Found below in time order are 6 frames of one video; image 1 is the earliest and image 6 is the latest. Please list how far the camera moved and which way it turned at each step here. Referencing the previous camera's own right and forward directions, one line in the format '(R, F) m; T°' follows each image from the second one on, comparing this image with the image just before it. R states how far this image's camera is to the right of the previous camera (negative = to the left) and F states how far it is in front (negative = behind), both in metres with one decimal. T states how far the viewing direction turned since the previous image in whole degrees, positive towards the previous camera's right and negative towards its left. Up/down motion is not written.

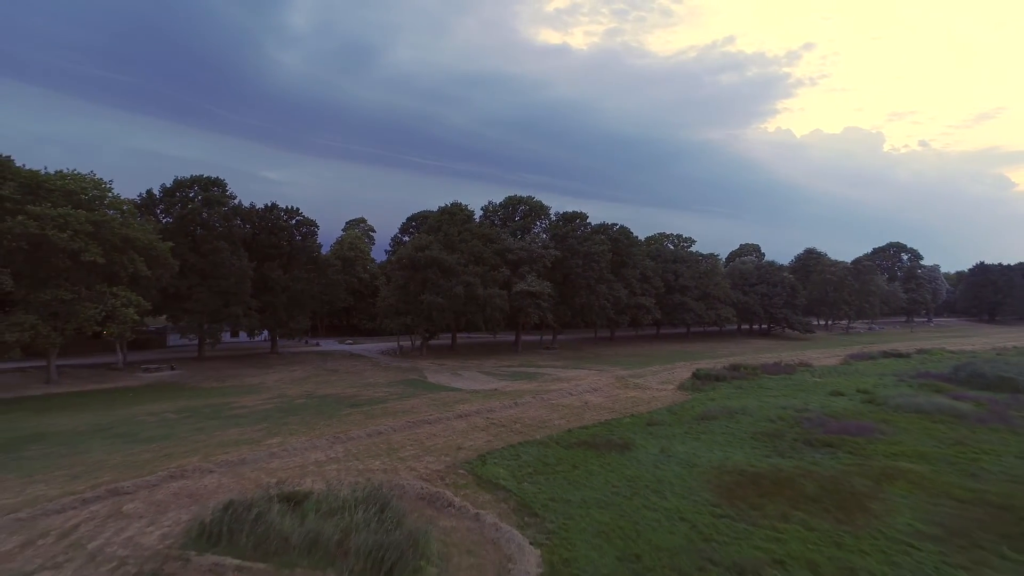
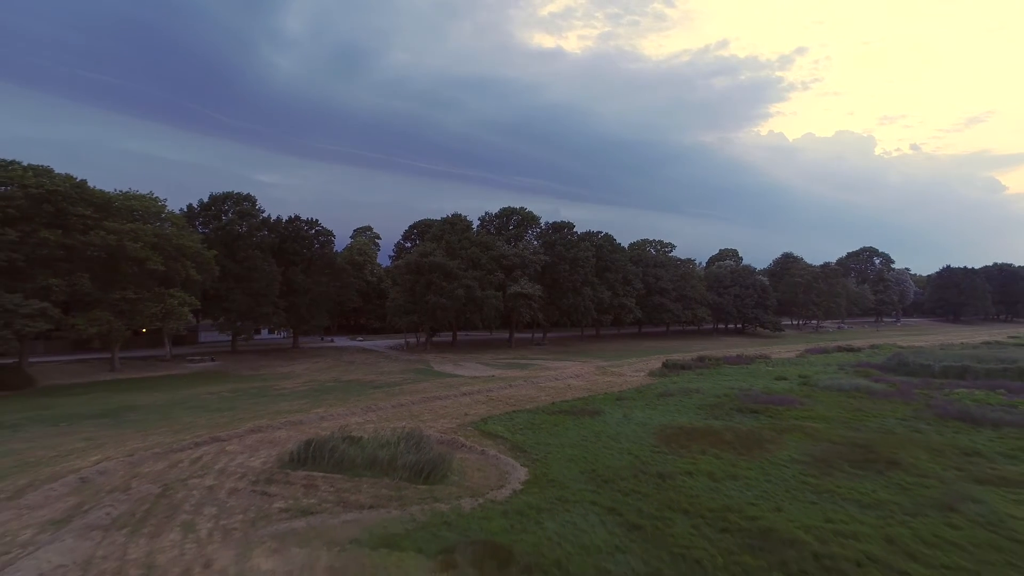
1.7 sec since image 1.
(0.0, -3.7) m; 0°
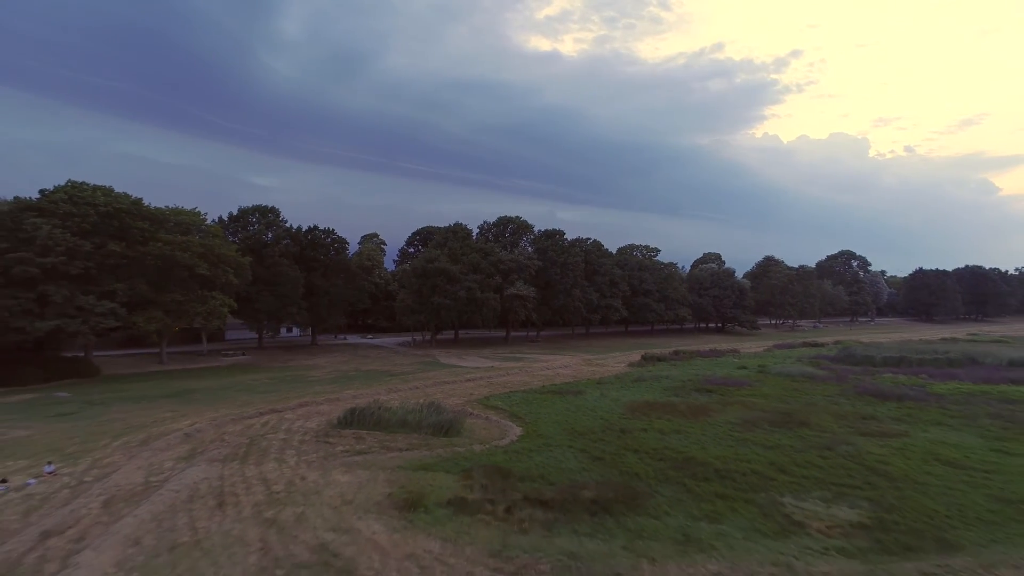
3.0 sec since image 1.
(0.0, -3.6) m; 0°
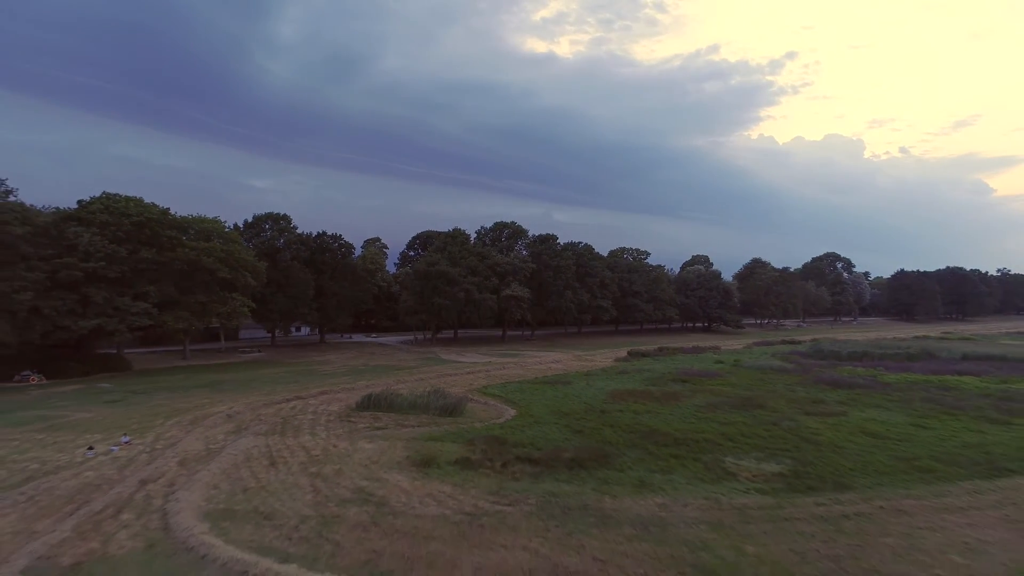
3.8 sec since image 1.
(0.0, -2.4) m; 0°
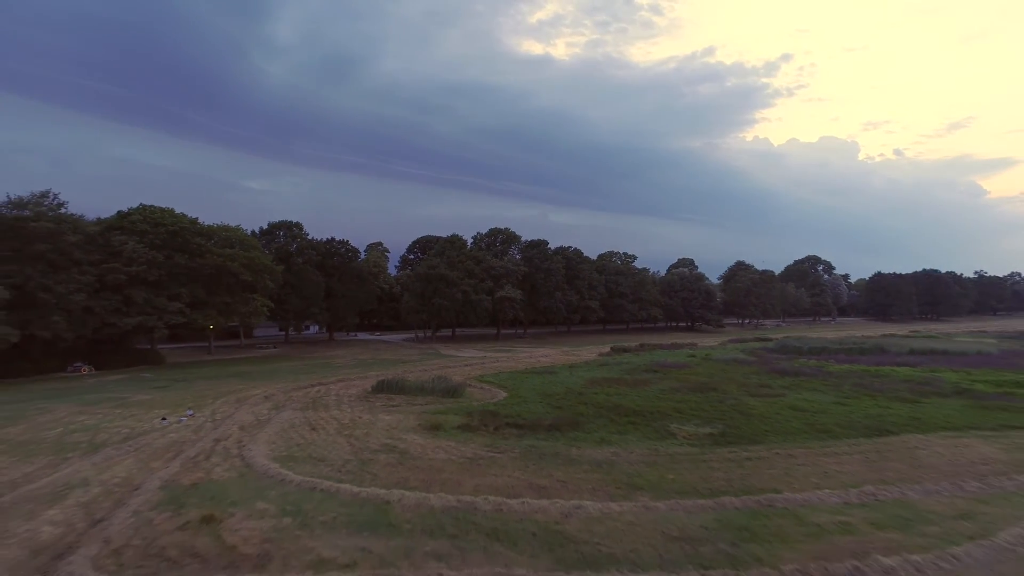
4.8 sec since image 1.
(+0.1, -3.3) m; 0°
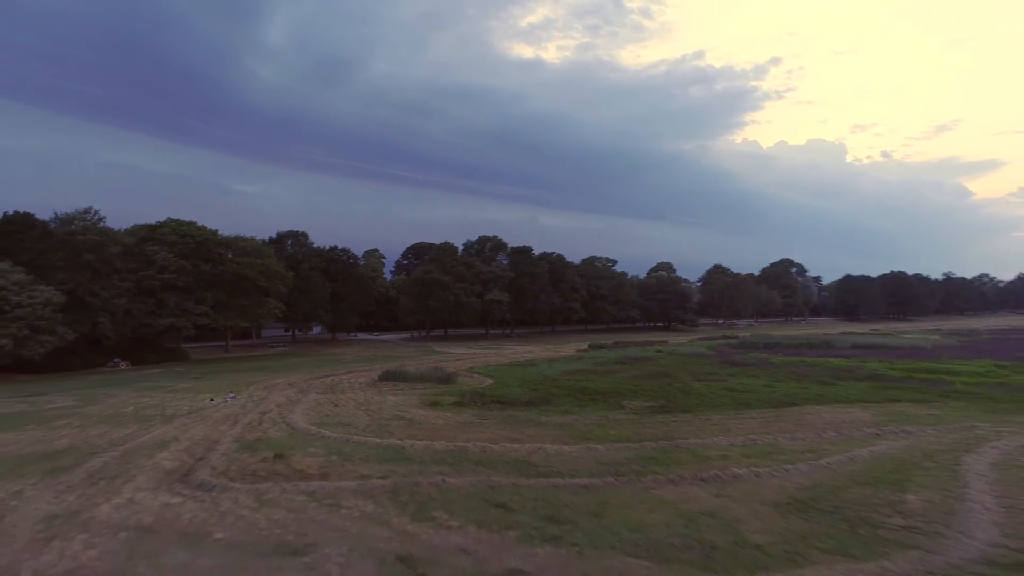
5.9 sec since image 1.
(+0.2, -3.9) m; +1°
